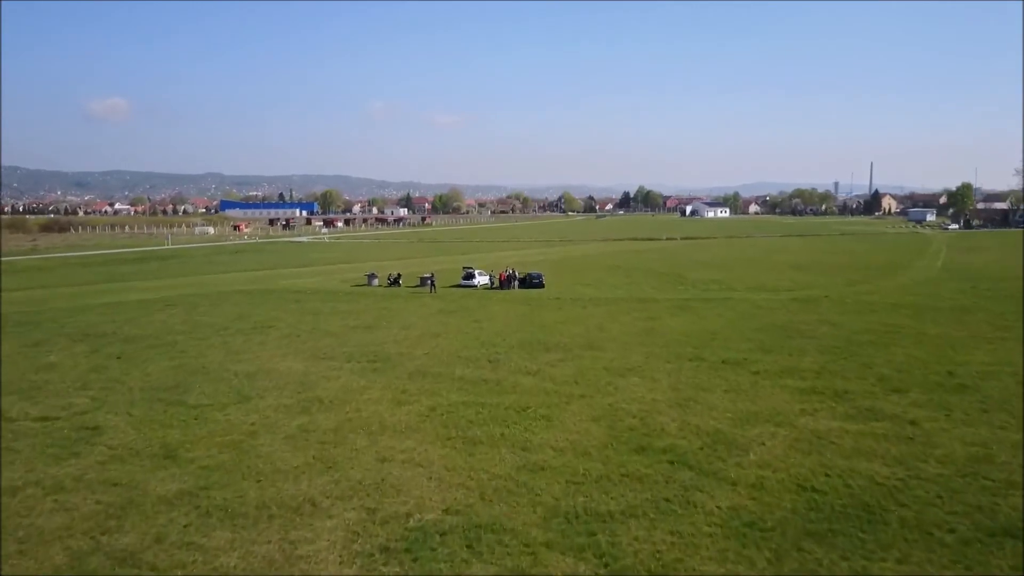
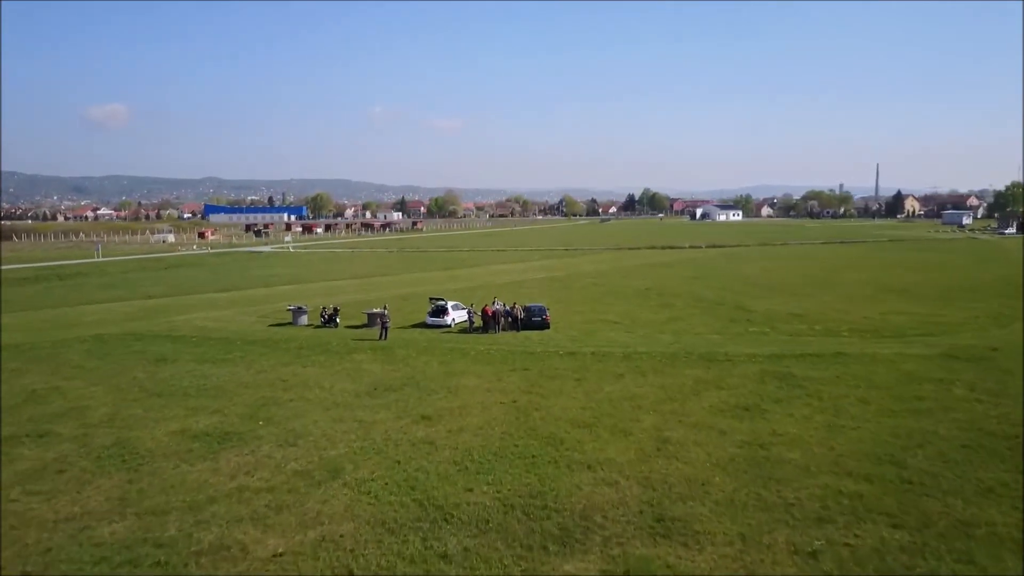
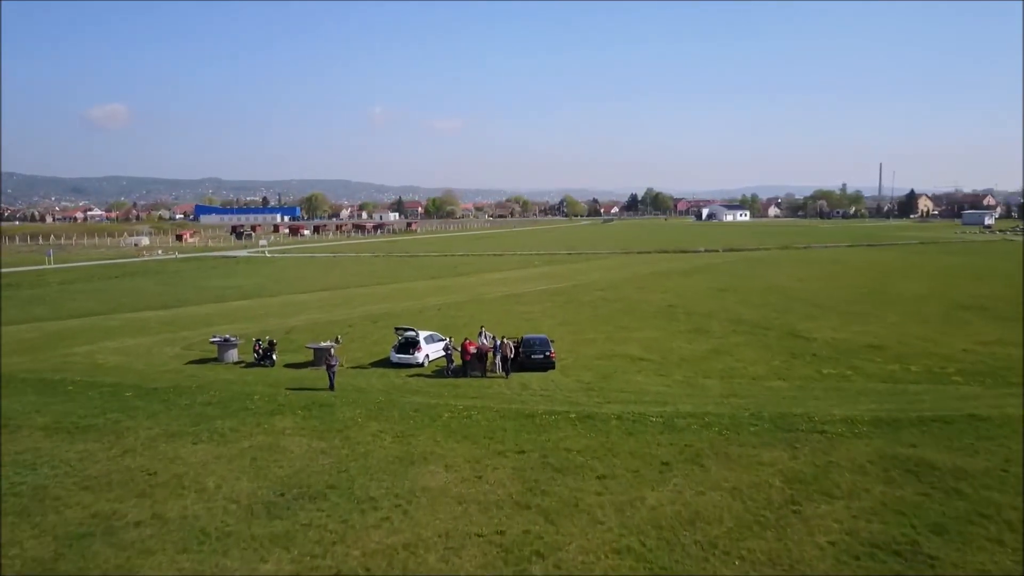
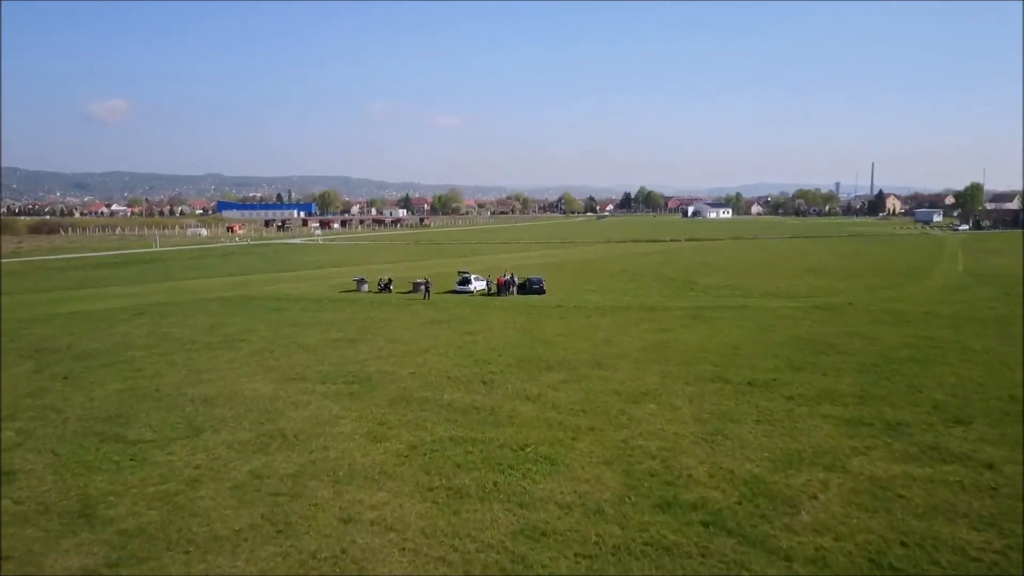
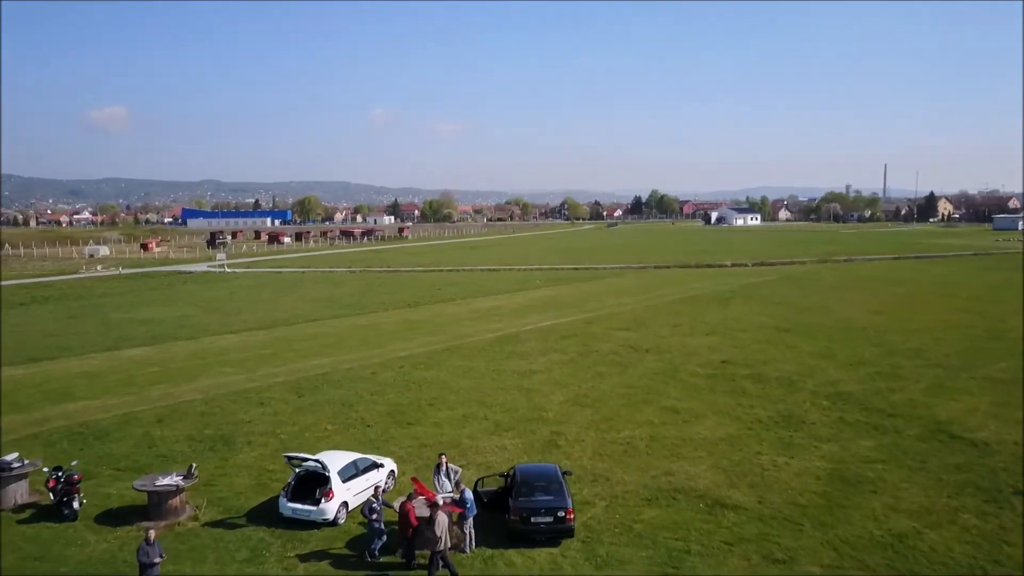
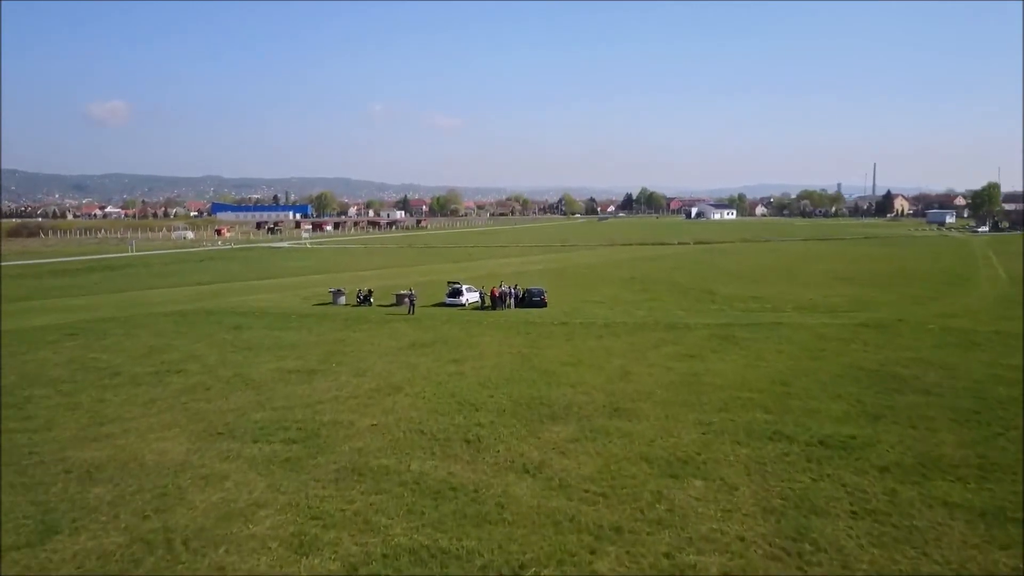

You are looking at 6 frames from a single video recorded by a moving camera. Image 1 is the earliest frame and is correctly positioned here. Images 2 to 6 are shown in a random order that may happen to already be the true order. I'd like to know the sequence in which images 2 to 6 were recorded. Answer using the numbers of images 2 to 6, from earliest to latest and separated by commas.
4, 6, 2, 3, 5
